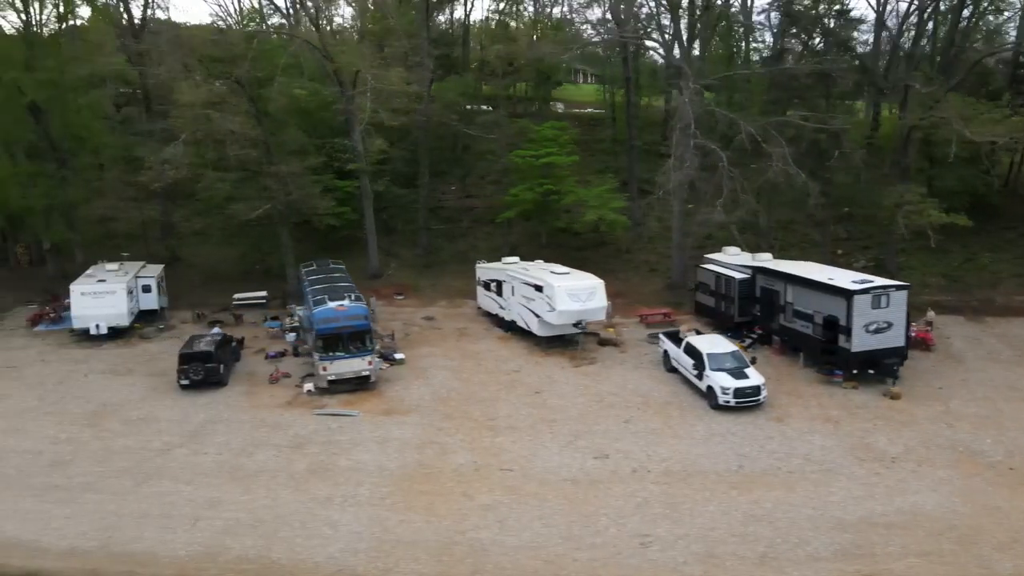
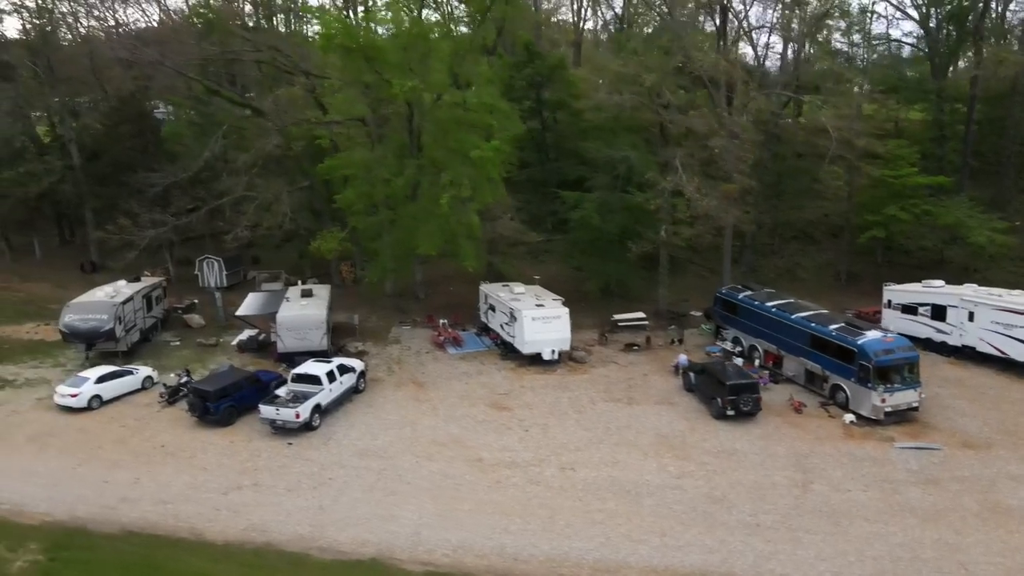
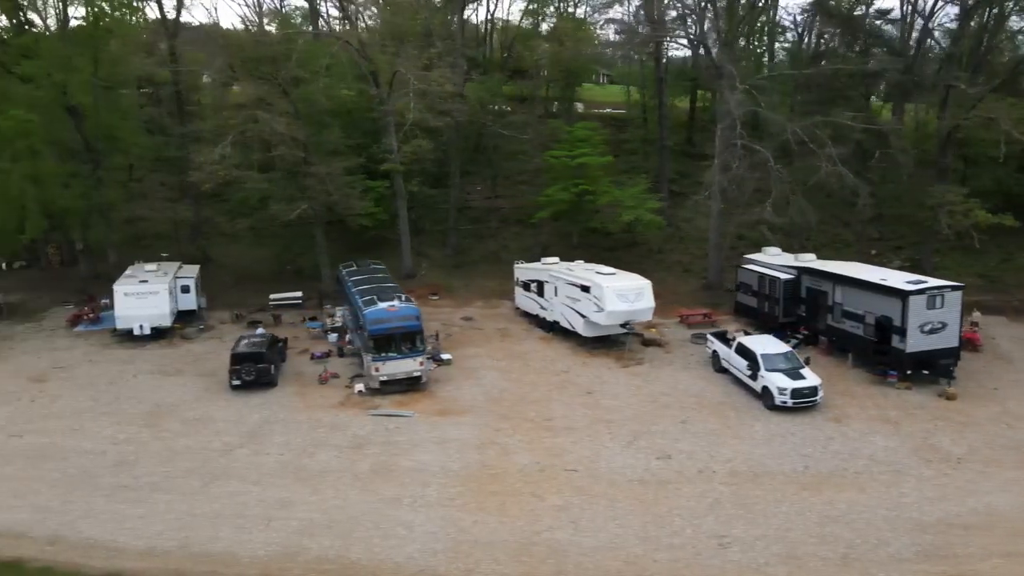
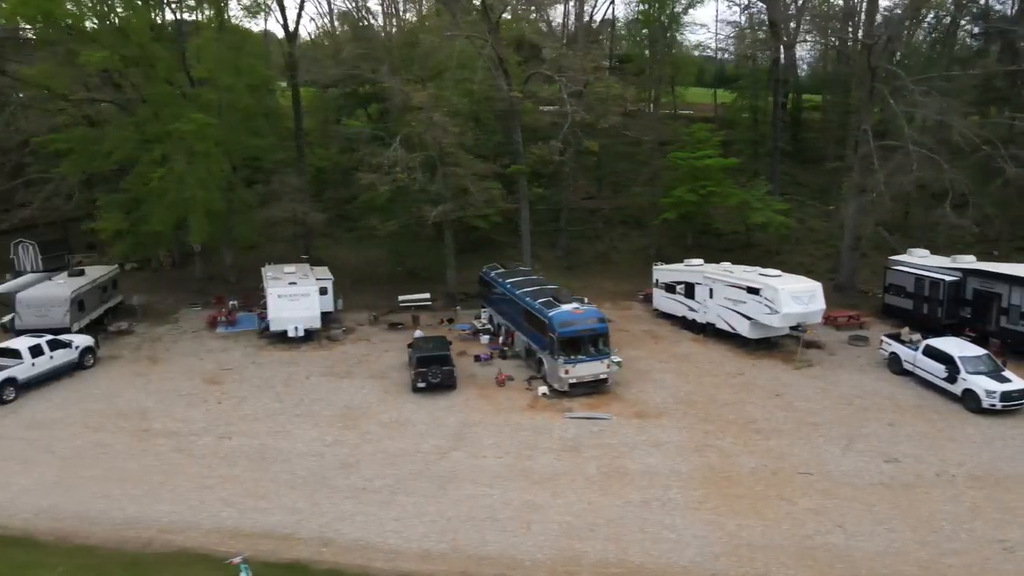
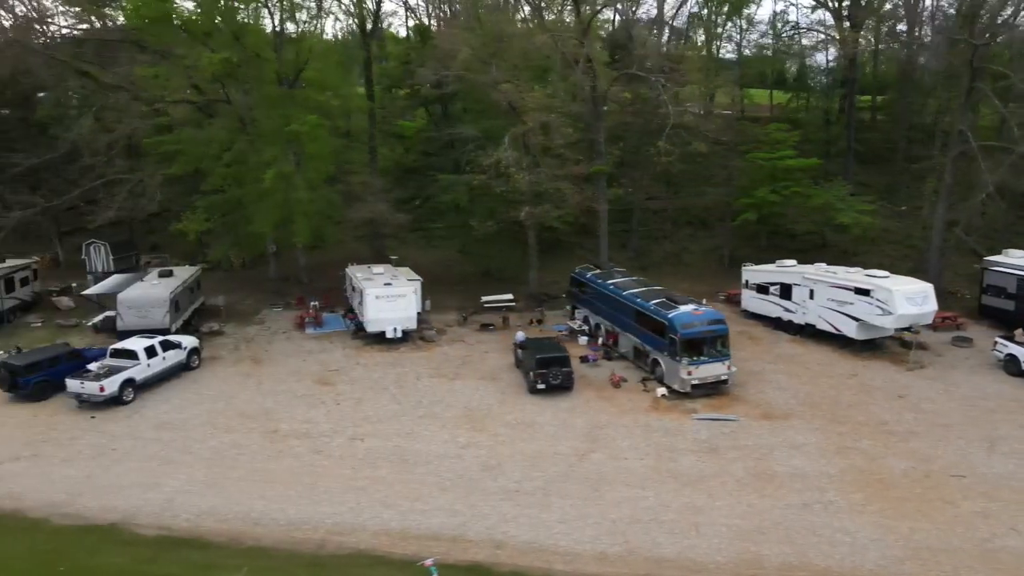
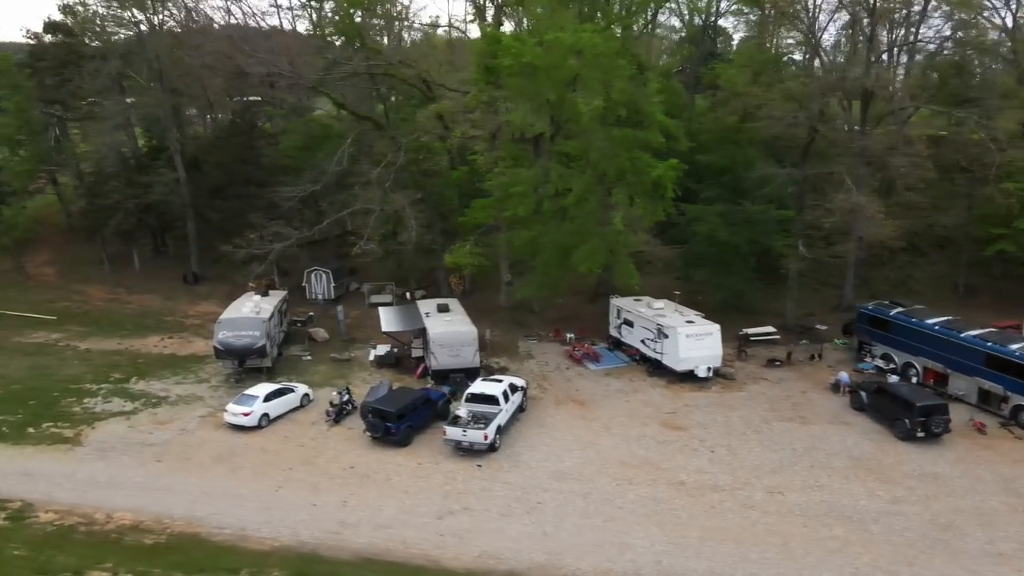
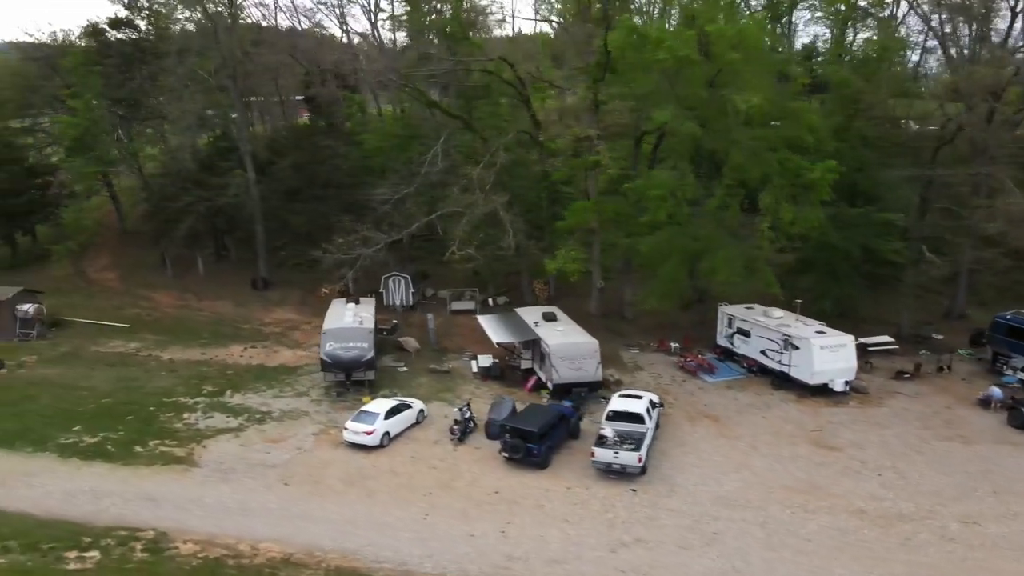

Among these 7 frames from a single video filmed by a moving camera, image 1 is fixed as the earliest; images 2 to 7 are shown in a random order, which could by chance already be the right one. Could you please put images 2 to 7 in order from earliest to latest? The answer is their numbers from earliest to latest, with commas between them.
3, 4, 5, 2, 6, 7
